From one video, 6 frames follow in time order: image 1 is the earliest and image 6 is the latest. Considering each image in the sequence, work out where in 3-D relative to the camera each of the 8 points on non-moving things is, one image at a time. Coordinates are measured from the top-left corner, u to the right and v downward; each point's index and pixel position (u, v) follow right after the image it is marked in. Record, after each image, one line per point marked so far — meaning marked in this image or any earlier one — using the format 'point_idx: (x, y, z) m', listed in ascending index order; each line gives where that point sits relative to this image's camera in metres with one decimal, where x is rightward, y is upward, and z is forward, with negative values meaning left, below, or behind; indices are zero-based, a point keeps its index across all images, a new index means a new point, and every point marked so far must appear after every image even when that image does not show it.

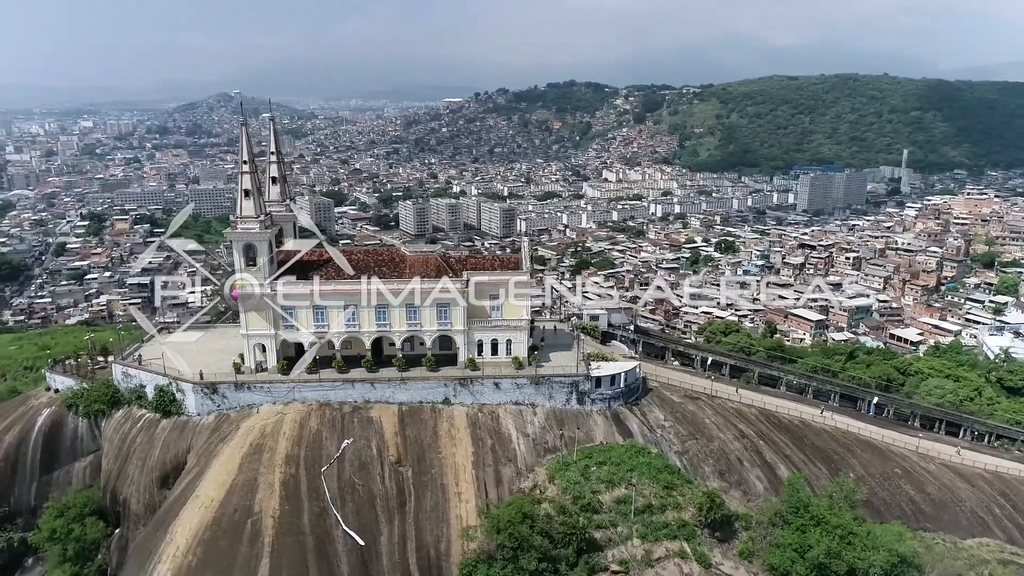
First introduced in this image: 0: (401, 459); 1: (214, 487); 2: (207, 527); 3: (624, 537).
0: (-3.0, -4.6, +19.9) m
1: (-7.7, -5.1, +18.9) m
2: (-7.6, -5.9, +18.1) m
3: (+2.9, -6.3, +18.7) m
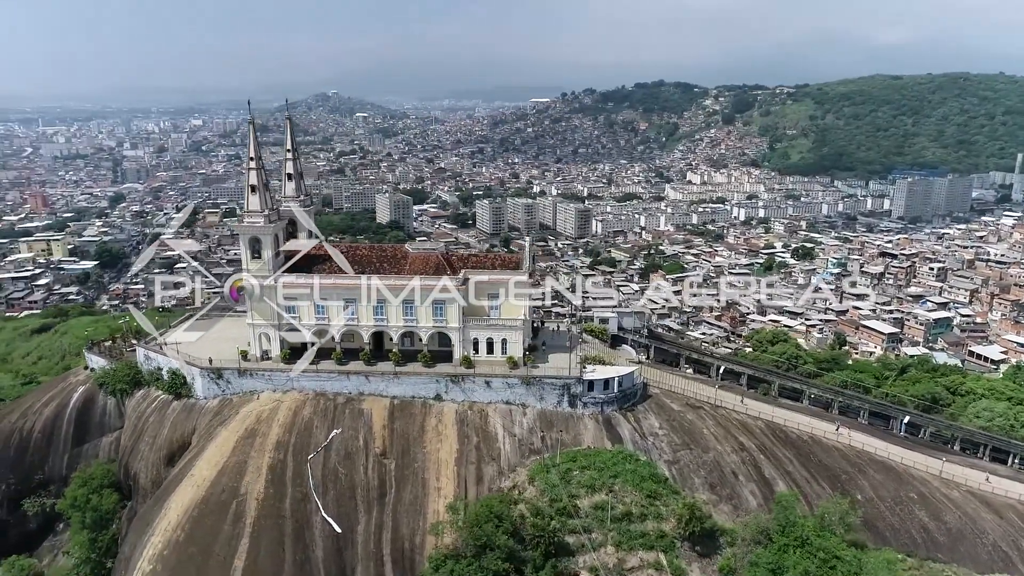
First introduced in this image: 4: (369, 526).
0: (-3.5, -4.5, +20.3) m
1: (-8.2, -4.8, +19.9) m
2: (-8.3, -5.7, +19.1) m
3: (+2.1, -6.4, +18.4) m
4: (-3.7, -6.2, +19.0) m
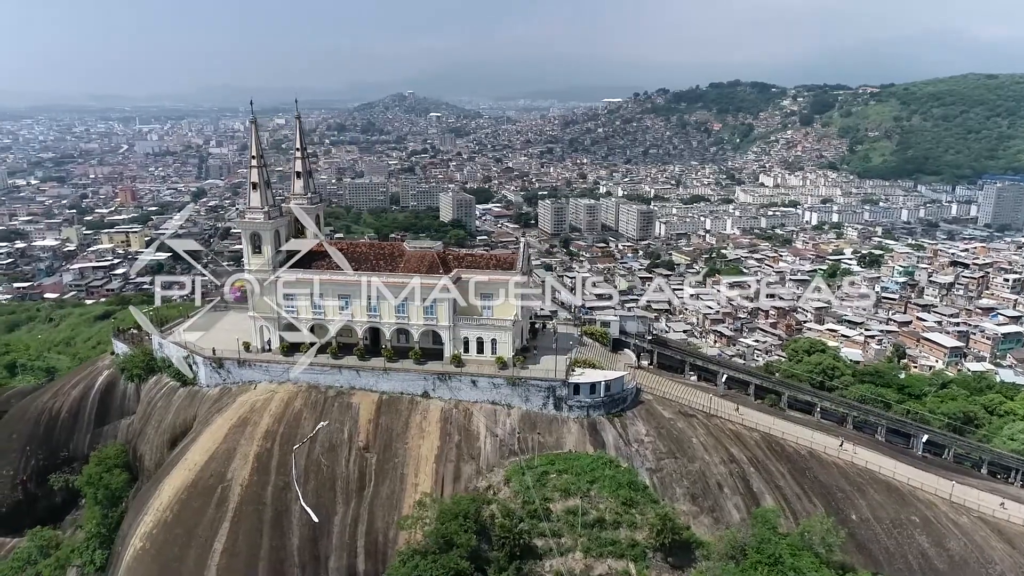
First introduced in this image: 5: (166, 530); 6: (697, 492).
0: (-4.0, -4.4, +20.7) m
1: (-8.8, -4.6, +20.7) m
2: (-8.9, -5.5, +20.0) m
3: (+1.3, -6.5, +18.2) m
4: (-4.4, -6.1, +19.4) m
5: (-9.2, -6.4, +19.4) m
6: (+5.0, -5.5, +19.8) m
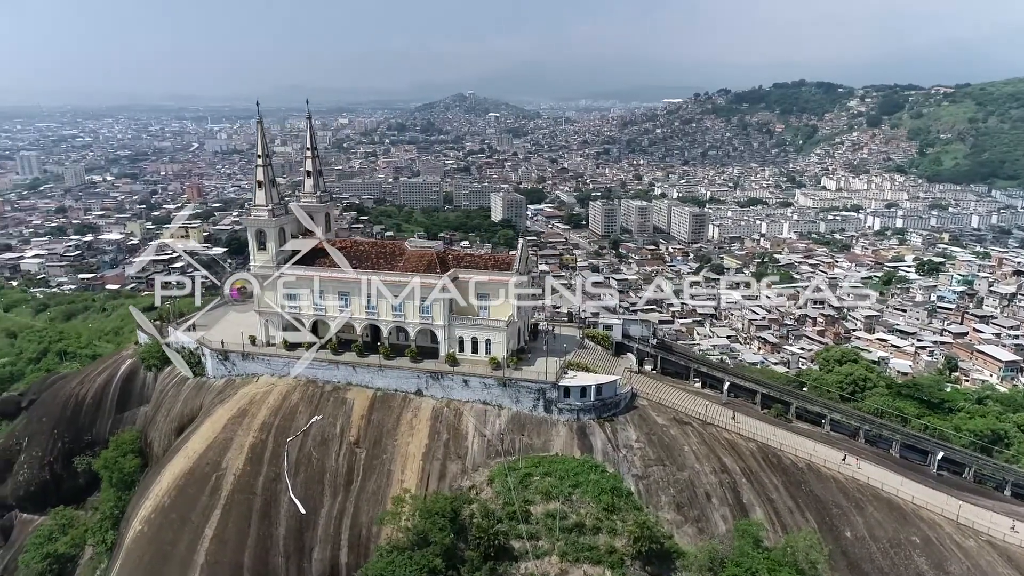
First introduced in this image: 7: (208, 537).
0: (-4.4, -4.4, +21.1) m
1: (-9.1, -4.5, +21.5) m
2: (-9.3, -5.3, +20.7) m
3: (+0.7, -6.5, +18.1) m
4: (-4.9, -6.0, +19.8) m
5: (-9.6, -6.2, +20.1) m
6: (+4.5, -5.6, +19.4) m
7: (-8.0, -6.6, +19.4) m
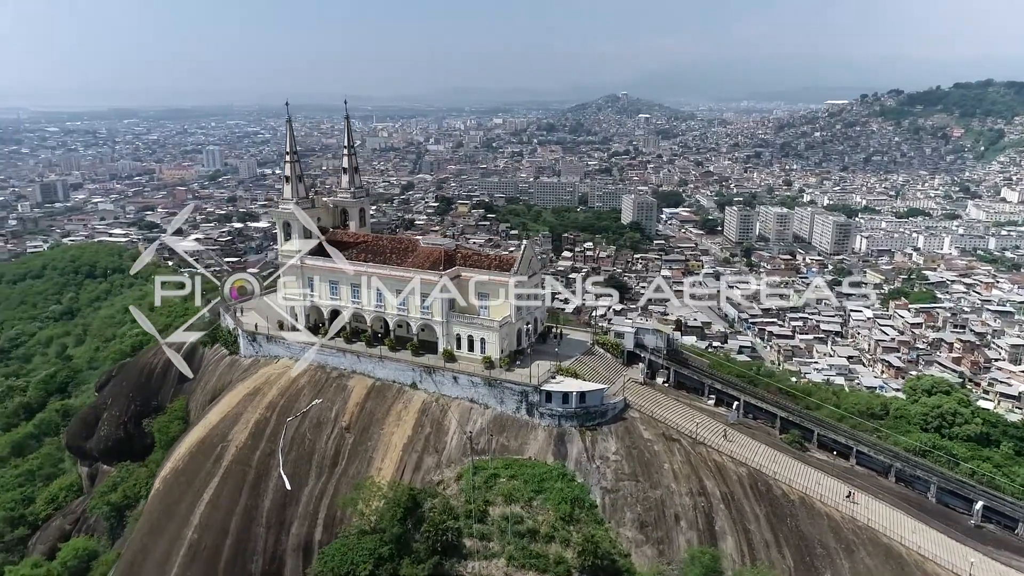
0: (-4.8, -4.2, +22.0) m
1: (-9.4, -4.0, +23.4) m
2: (-9.8, -4.8, +22.7) m
3: (-0.6, -6.6, +18.1) m
4: (-5.7, -5.8, +20.9) m
5: (-10.2, -5.7, +22.2) m
6: (+3.5, -5.9, +18.6) m
7: (-8.9, -6.1, +21.1) m
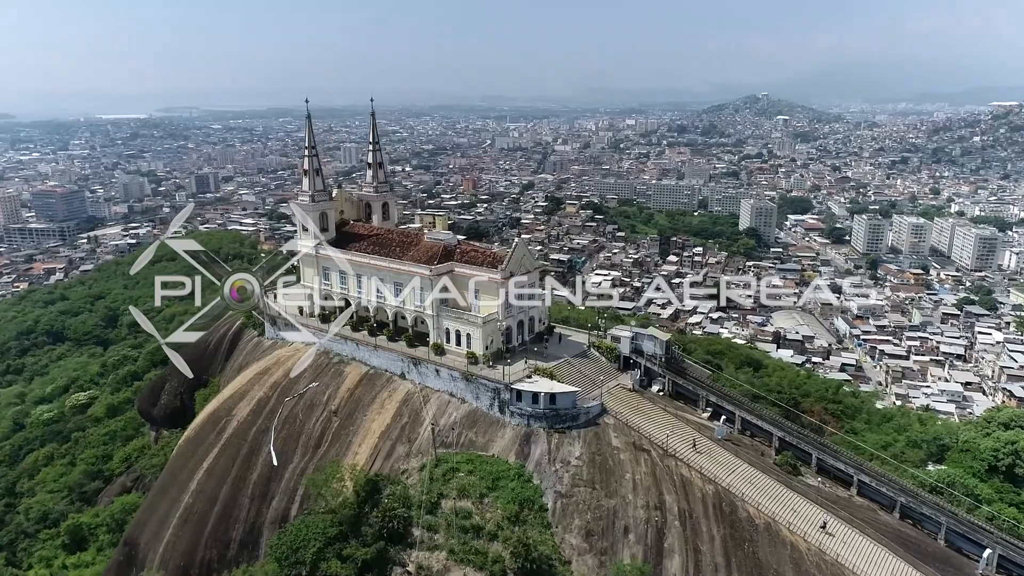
0: (-5.4, -3.8, +22.9) m
1: (-9.6, -3.5, +25.0) m
2: (-10.1, -4.2, +24.5) m
3: (-2.0, -6.4, +18.3) m
4: (-6.5, -5.4, +21.9) m
5: (-10.7, -5.1, +24.0) m
6: (+2.1, -5.9, +18.0) m
7: (-9.6, -5.6, +22.7) m
